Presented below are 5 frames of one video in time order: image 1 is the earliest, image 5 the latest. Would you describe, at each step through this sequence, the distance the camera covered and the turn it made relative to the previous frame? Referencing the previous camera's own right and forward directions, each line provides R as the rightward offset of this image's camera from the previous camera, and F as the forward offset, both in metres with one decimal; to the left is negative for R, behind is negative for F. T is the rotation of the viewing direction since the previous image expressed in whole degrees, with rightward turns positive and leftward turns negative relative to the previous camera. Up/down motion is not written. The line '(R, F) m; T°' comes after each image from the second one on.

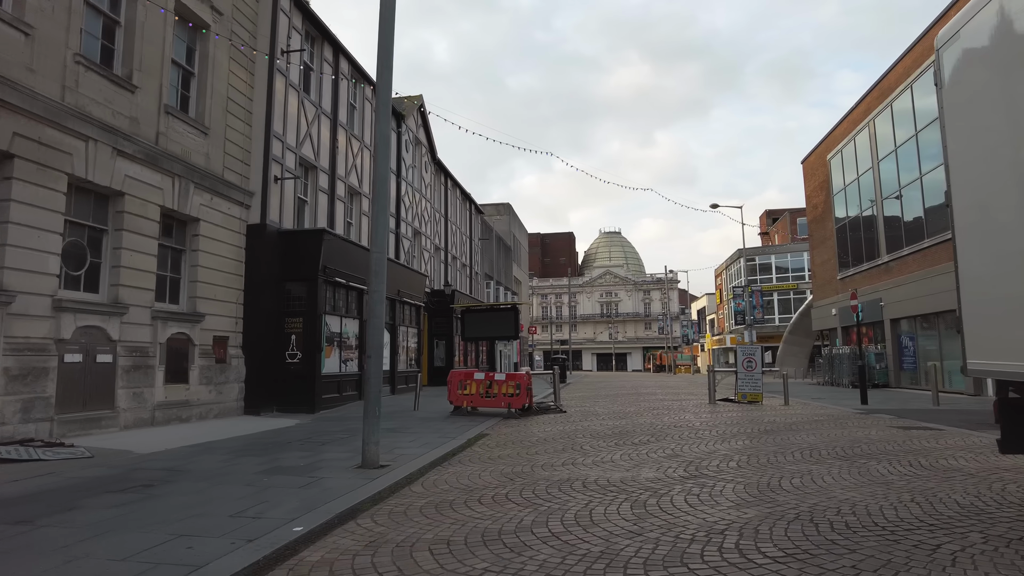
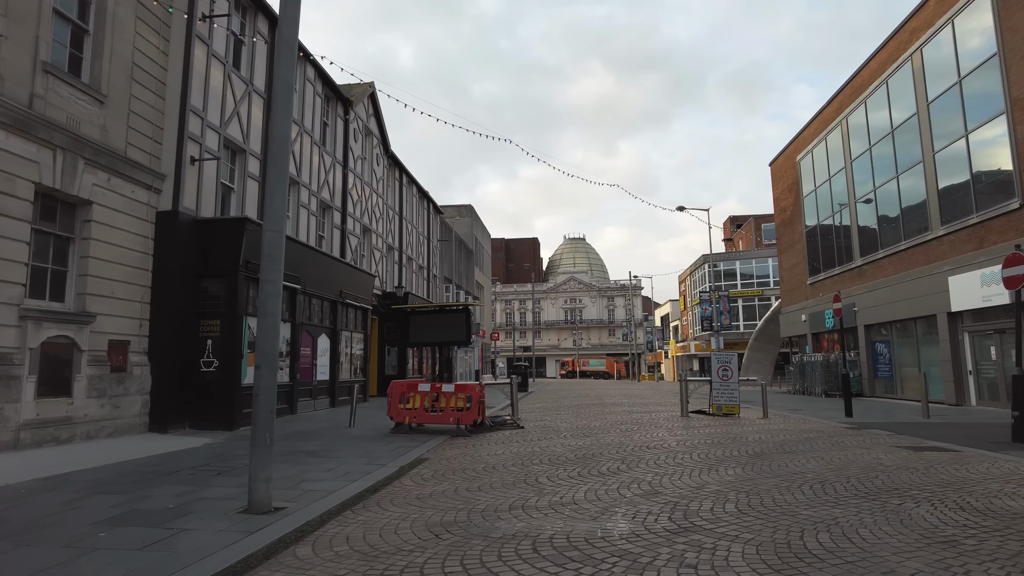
(+0.3, +1.7) m; +3°
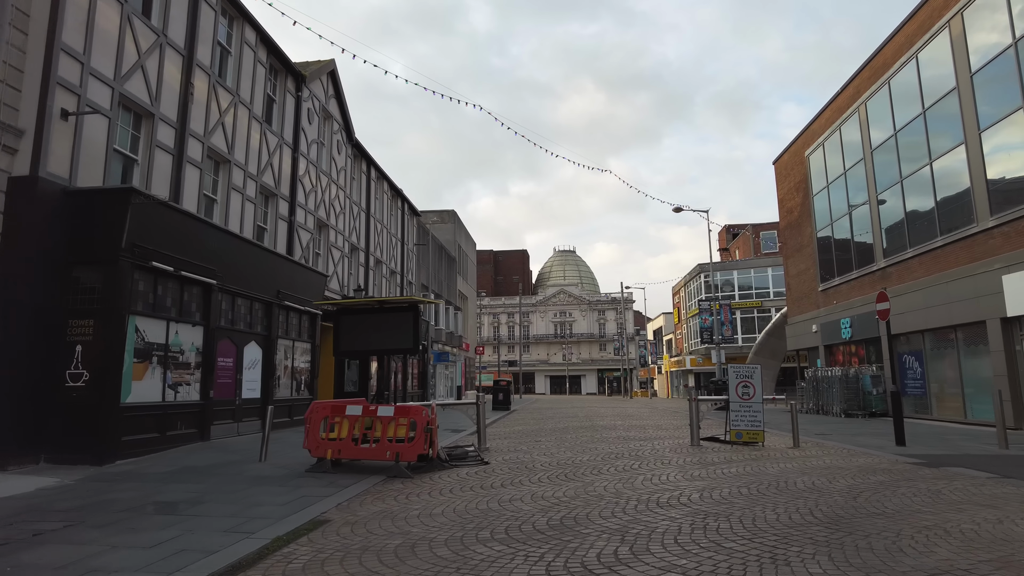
(+0.4, +3.0) m; +1°
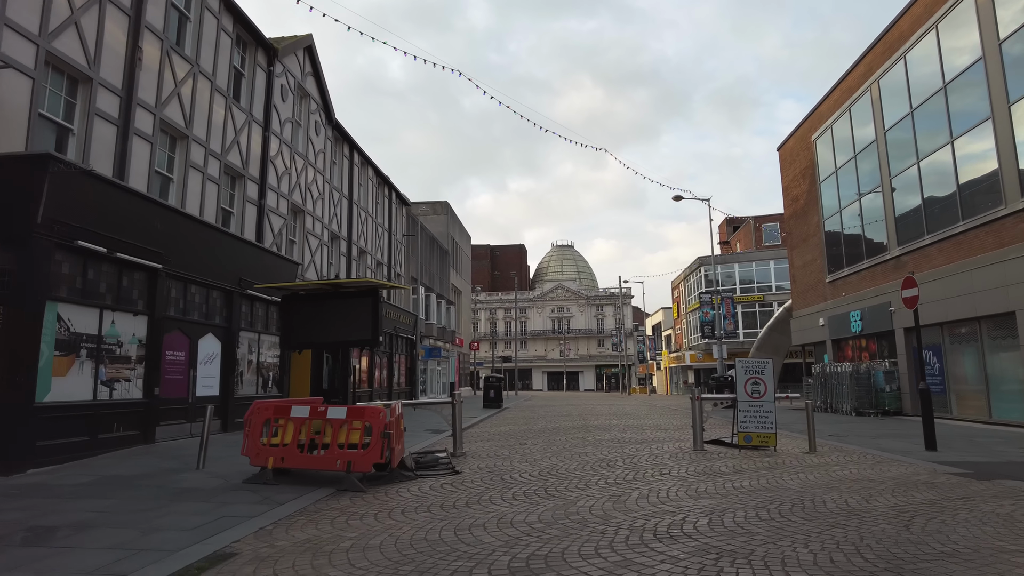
(+0.3, +1.4) m; 0°
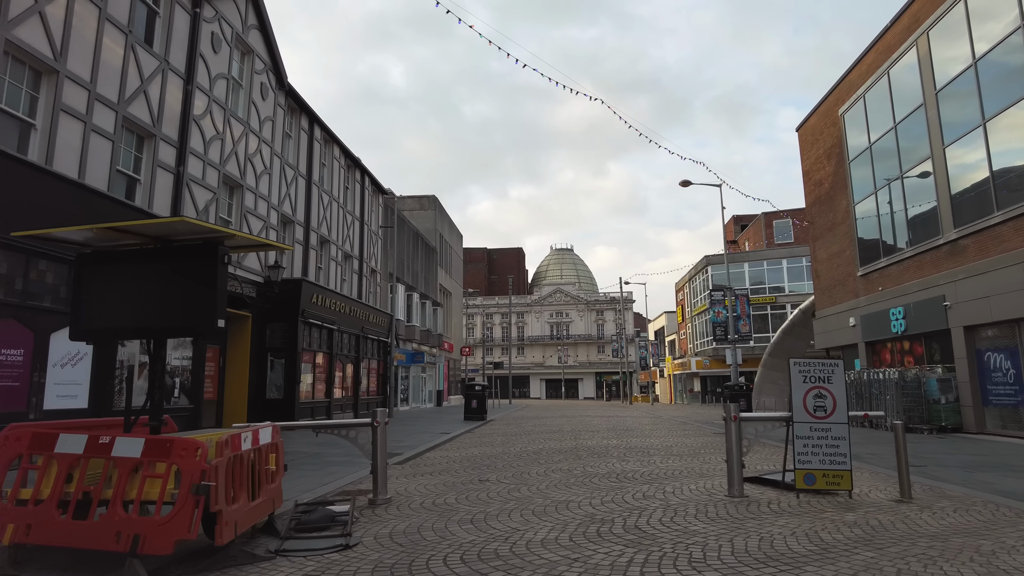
(+0.6, +3.4) m; 0°
